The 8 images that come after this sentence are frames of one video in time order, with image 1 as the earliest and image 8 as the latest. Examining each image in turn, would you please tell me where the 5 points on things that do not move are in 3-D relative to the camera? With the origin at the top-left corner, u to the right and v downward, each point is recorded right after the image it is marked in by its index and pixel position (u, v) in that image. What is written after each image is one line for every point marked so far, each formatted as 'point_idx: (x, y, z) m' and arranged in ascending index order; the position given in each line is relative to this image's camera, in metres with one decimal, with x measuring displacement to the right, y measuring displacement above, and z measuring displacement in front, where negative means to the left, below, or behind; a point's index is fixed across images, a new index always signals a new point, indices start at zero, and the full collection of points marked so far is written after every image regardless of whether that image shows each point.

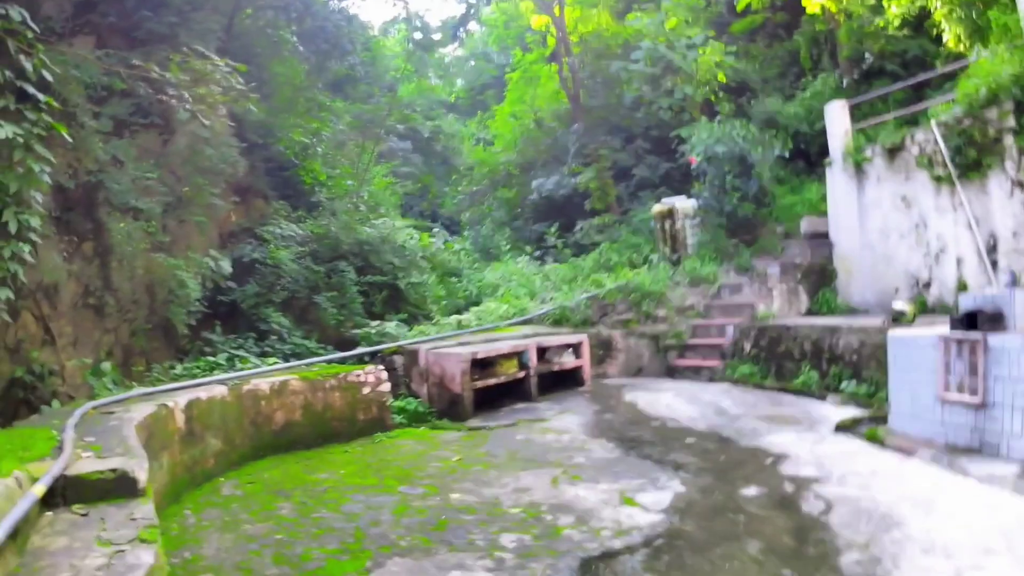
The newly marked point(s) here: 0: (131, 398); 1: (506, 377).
0: (-1.2, -0.3, +4.0) m
1: (-0.1, -0.5, +6.5) m
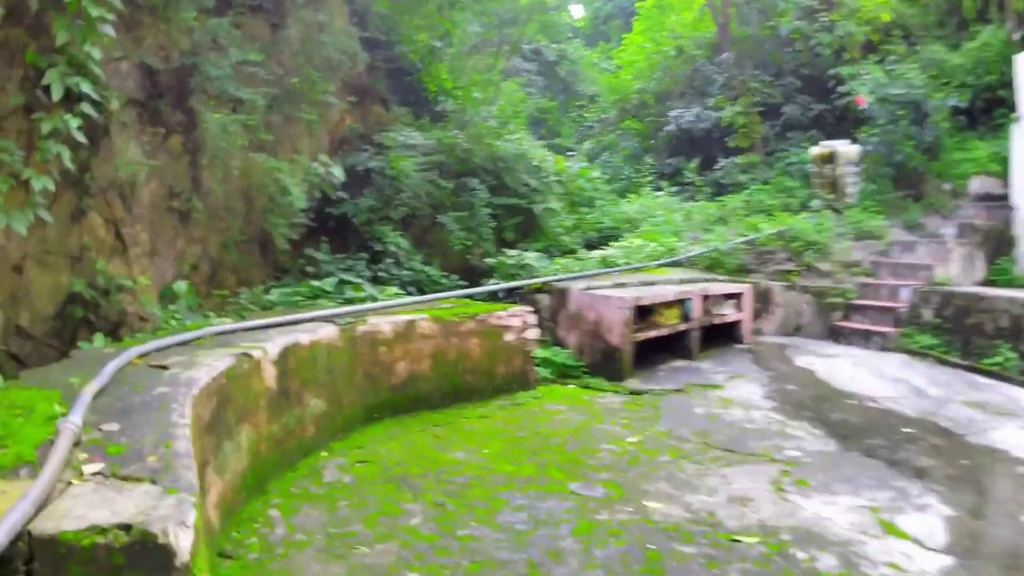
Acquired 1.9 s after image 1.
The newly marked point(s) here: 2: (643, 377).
0: (-0.7, -0.1, +2.8) m
1: (+0.6, -0.2, +5.3) m
2: (+0.5, -0.3, +5.0) m
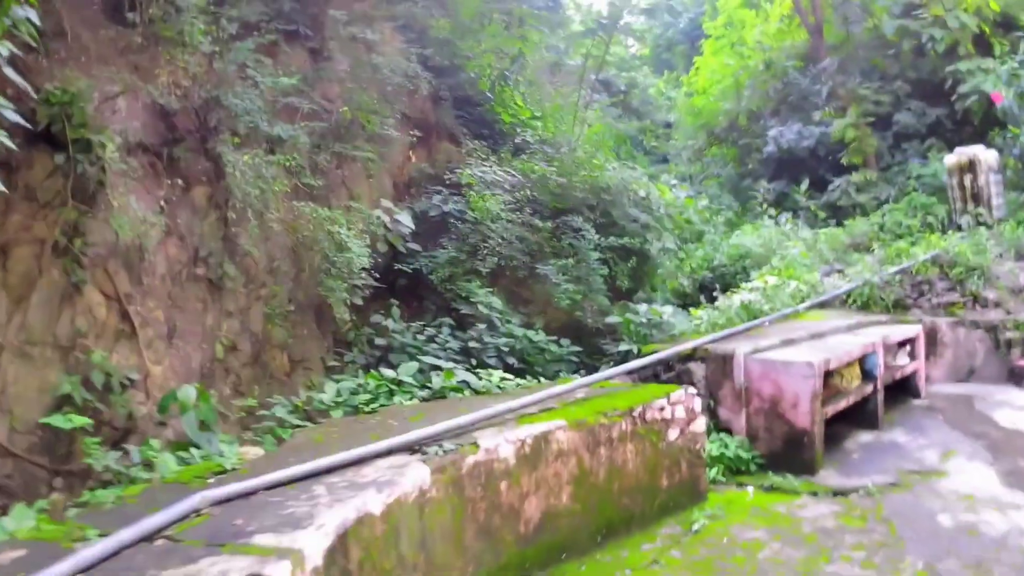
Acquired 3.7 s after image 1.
0: (-0.4, -0.3, +1.6) m
1: (+1.1, -0.3, +4.0) m
2: (+0.9, -0.5, +3.7) m
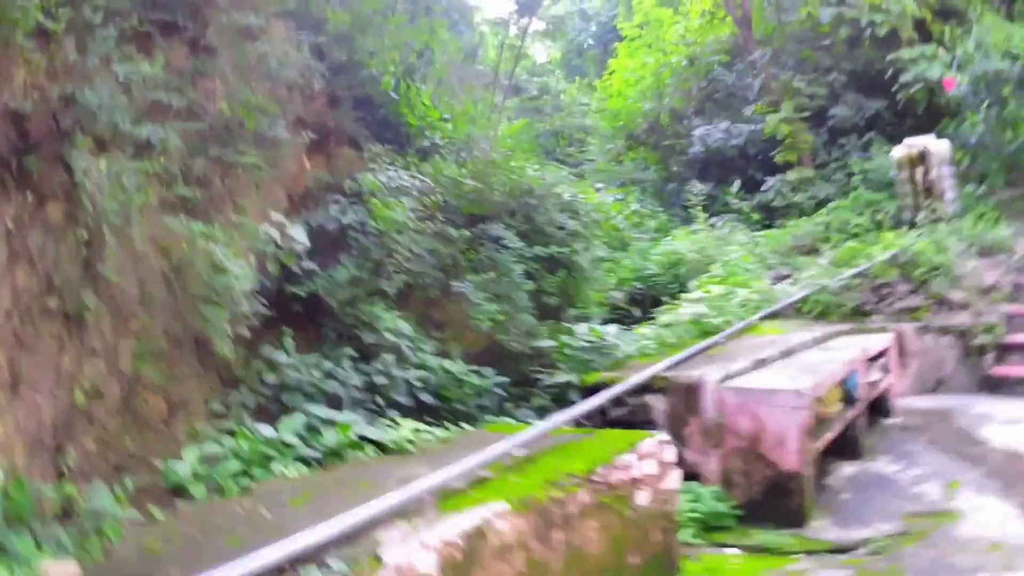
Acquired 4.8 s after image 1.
0: (-0.4, -0.3, +0.9) m
1: (+0.9, -0.4, +3.3) m
2: (+0.8, -0.5, +3.0) m
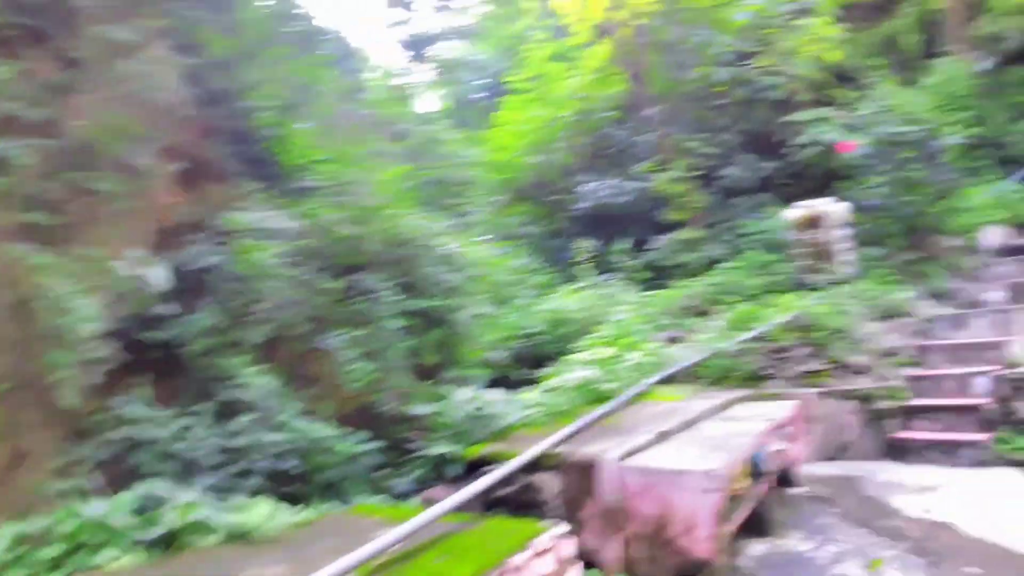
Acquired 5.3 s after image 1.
0: (-0.5, -0.3, +0.5) m
1: (+0.6, -0.5, +3.0) m
2: (+0.5, -0.7, +2.7) m
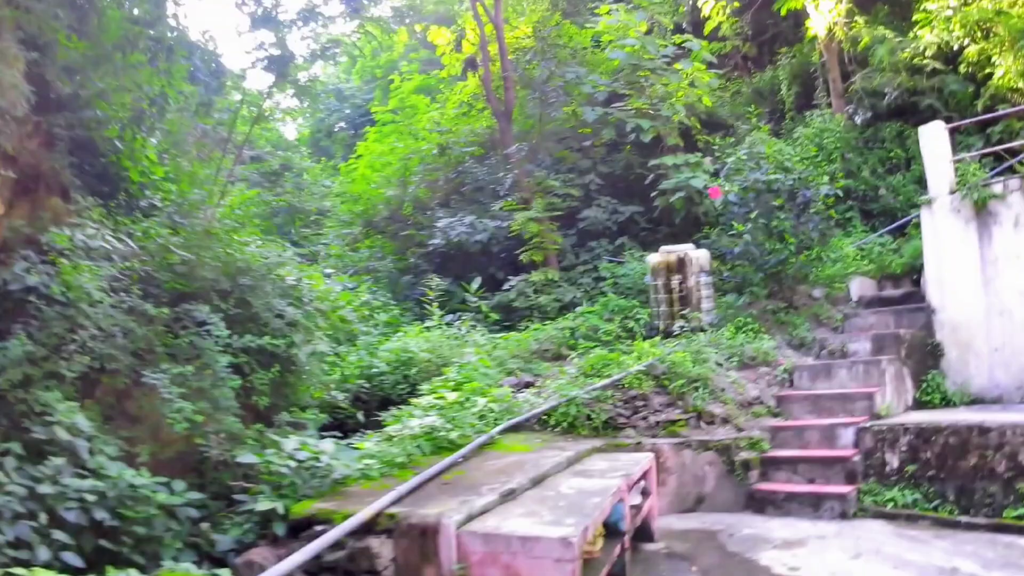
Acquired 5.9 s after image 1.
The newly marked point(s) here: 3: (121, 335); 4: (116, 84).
0: (-0.6, -0.3, +0.2) m
1: (+0.2, -0.6, +2.8) m
2: (+0.2, -0.7, +2.5) m
3: (-1.1, -0.1, +3.6) m
4: (-1.3, +0.7, +4.1) m
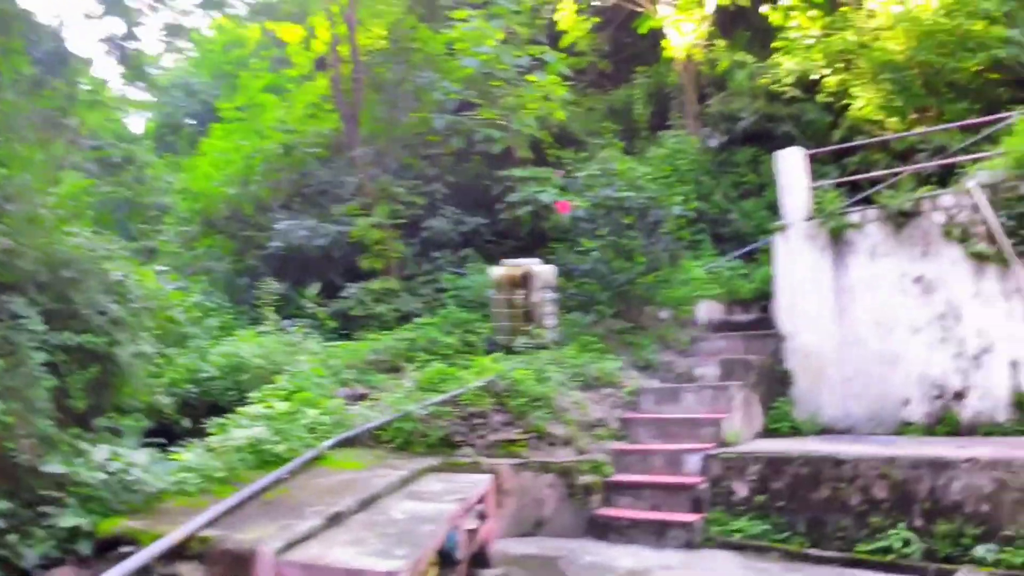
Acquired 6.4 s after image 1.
0: (-0.5, -0.3, -0.1) m
1: (-0.1, -0.6, +2.6) m
2: (-0.1, -0.8, +2.3) m
3: (-1.5, -0.1, +3.2) m
4: (-1.7, +0.7, +3.7) m
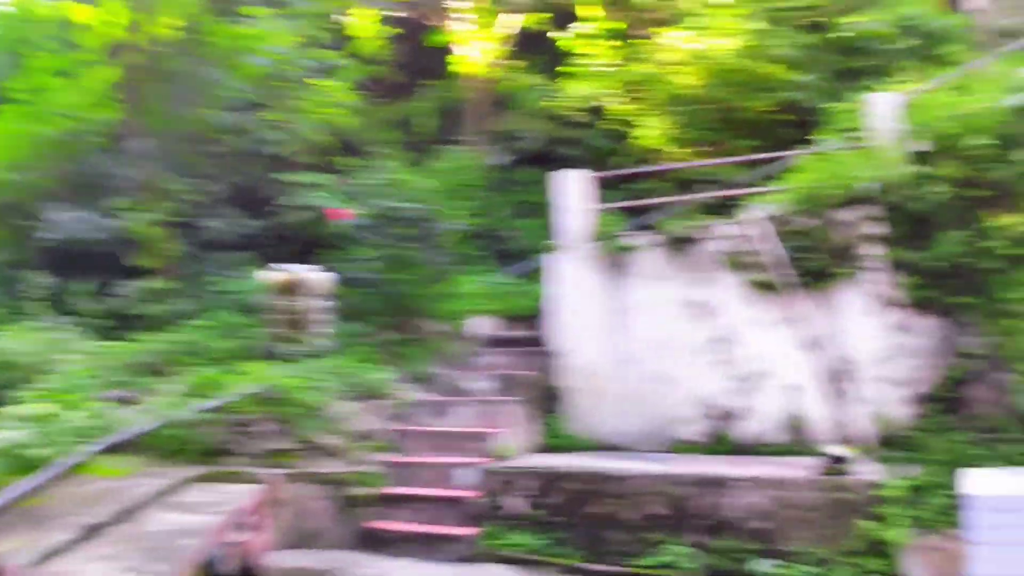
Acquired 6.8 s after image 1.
0: (-0.4, -0.3, -0.2) m
1: (-0.5, -0.6, +2.5) m
2: (-0.5, -0.8, +2.2) m
3: (-1.9, 0.0, +2.9) m
4: (-2.2, +0.8, +3.3) m
